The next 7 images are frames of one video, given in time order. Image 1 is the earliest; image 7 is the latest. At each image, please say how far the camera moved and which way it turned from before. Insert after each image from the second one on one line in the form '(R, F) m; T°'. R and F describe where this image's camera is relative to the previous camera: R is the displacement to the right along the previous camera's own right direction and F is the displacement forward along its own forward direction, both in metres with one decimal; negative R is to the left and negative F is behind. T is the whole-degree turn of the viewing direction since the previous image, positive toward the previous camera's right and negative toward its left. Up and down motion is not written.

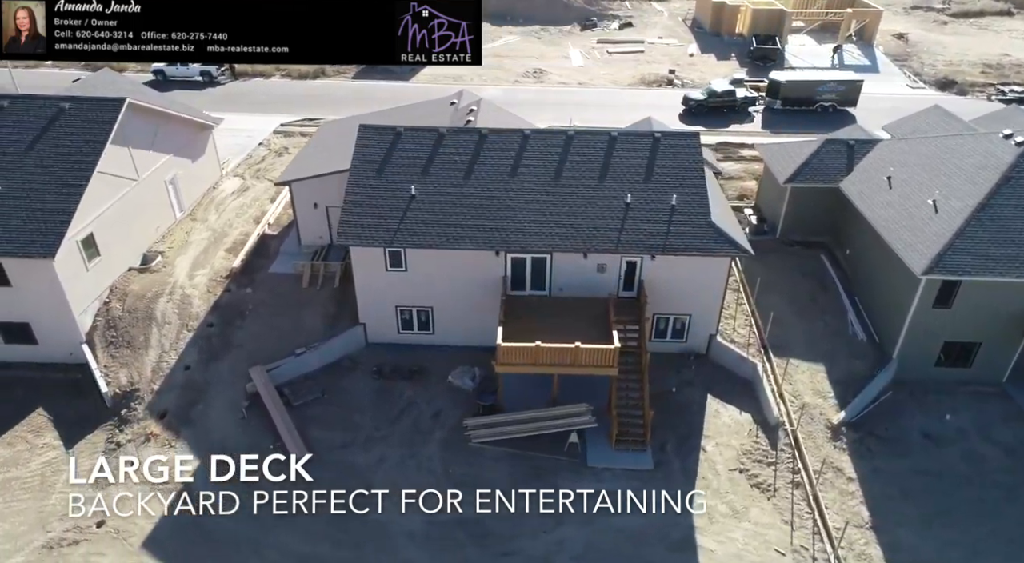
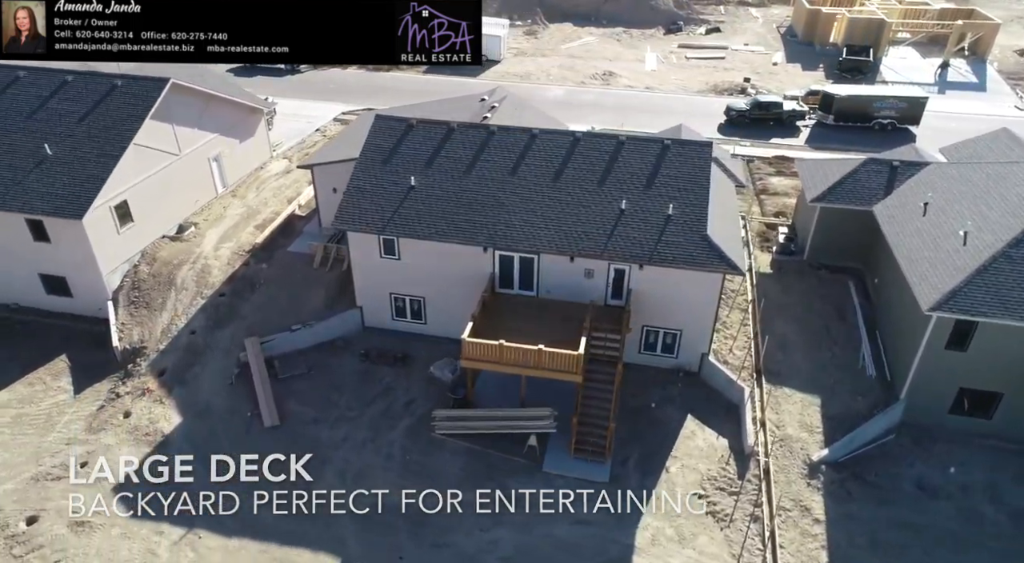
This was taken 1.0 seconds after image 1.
(+3.8, +0.3) m; -8°
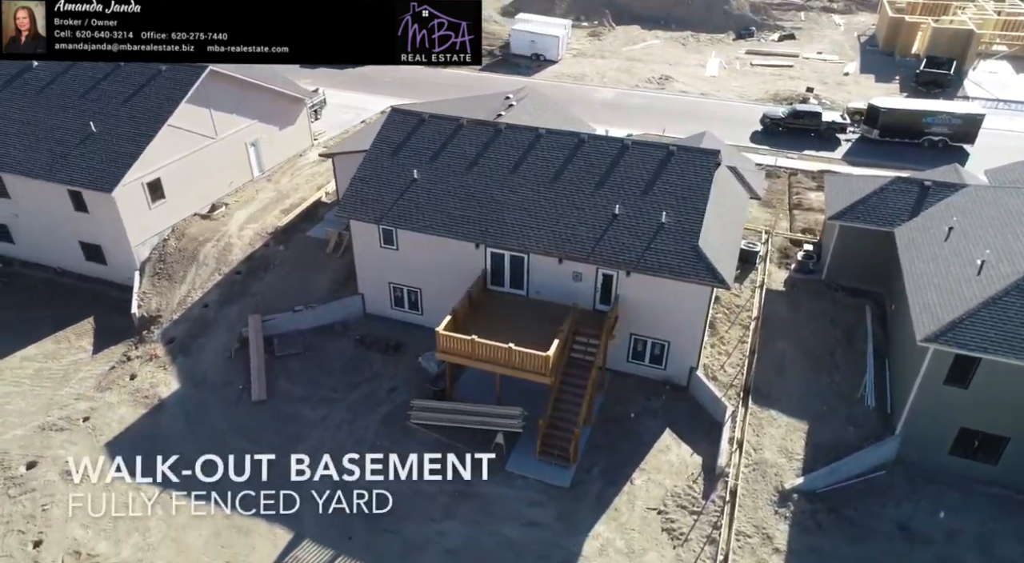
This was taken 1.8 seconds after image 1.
(+3.1, +0.1) m; -7°
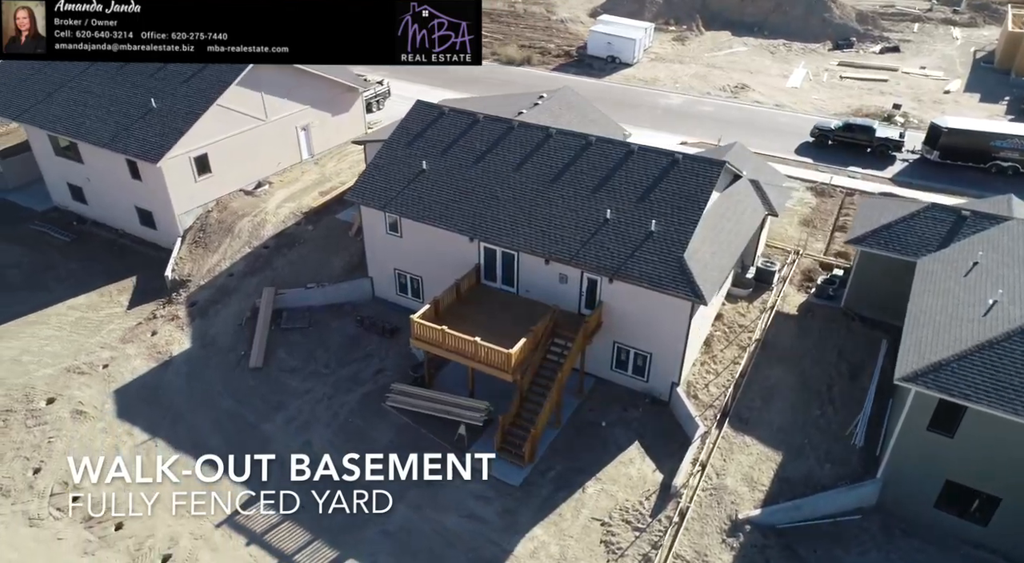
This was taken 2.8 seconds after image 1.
(+3.8, +0.1) m; -9°
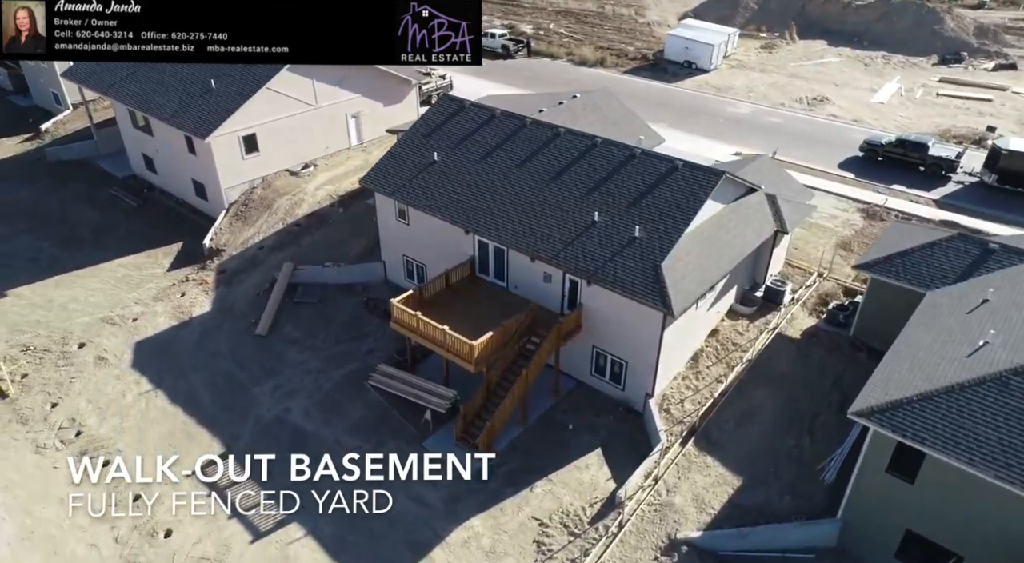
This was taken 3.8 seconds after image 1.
(+3.9, +0.1) m; -9°
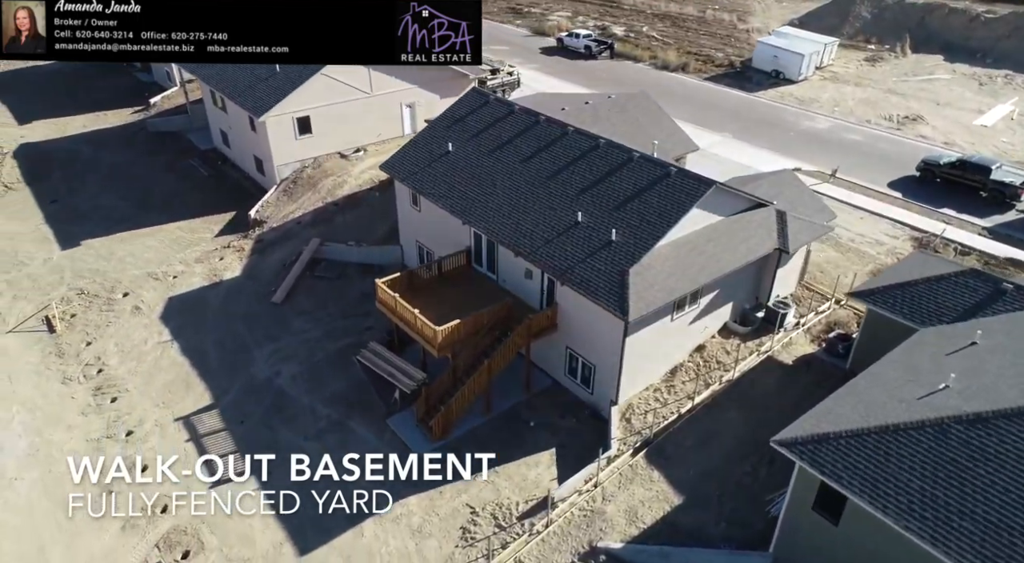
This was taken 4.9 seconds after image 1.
(+4.3, +0.1) m; -9°
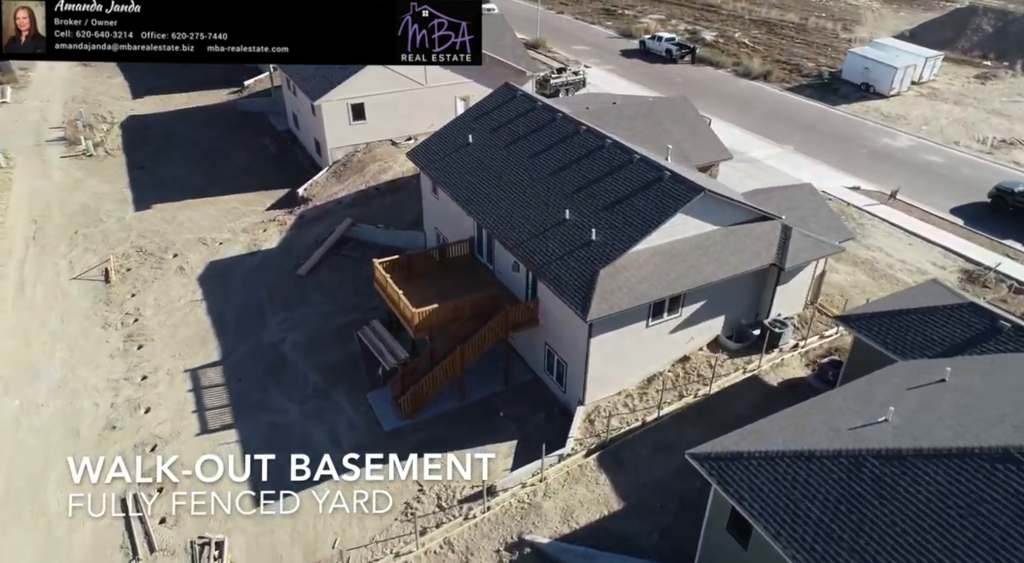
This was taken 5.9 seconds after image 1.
(+3.9, 0.0) m; -9°
